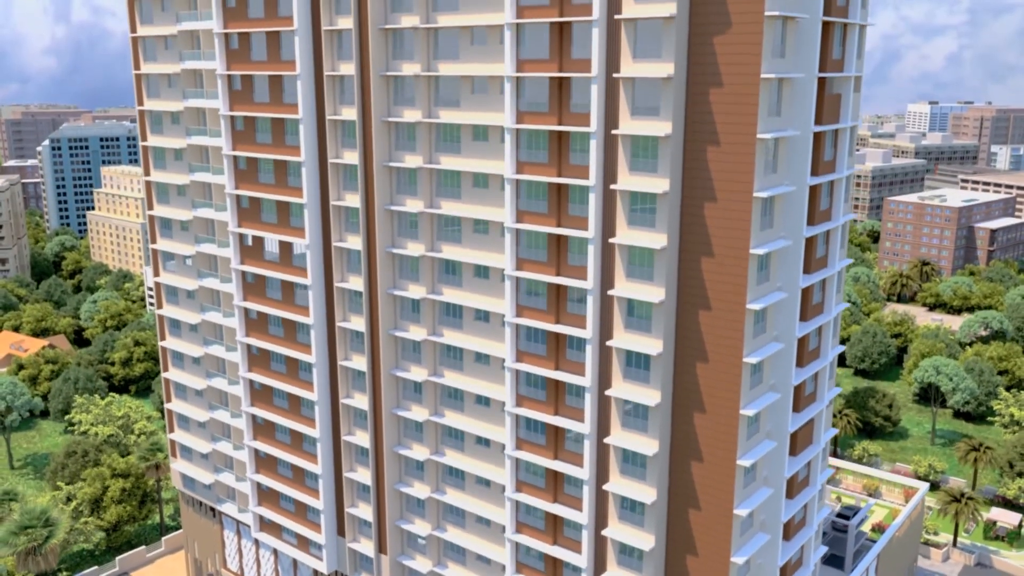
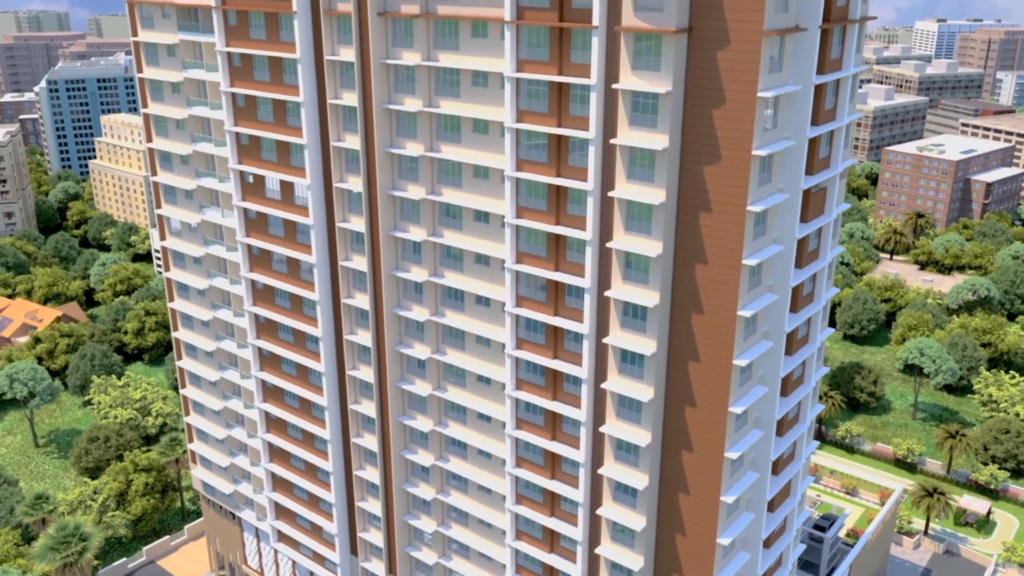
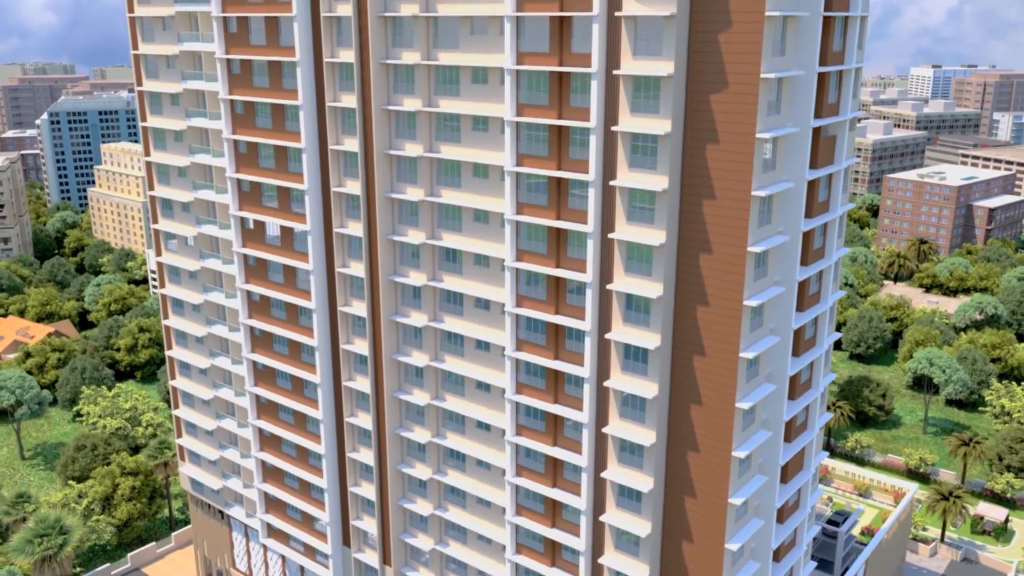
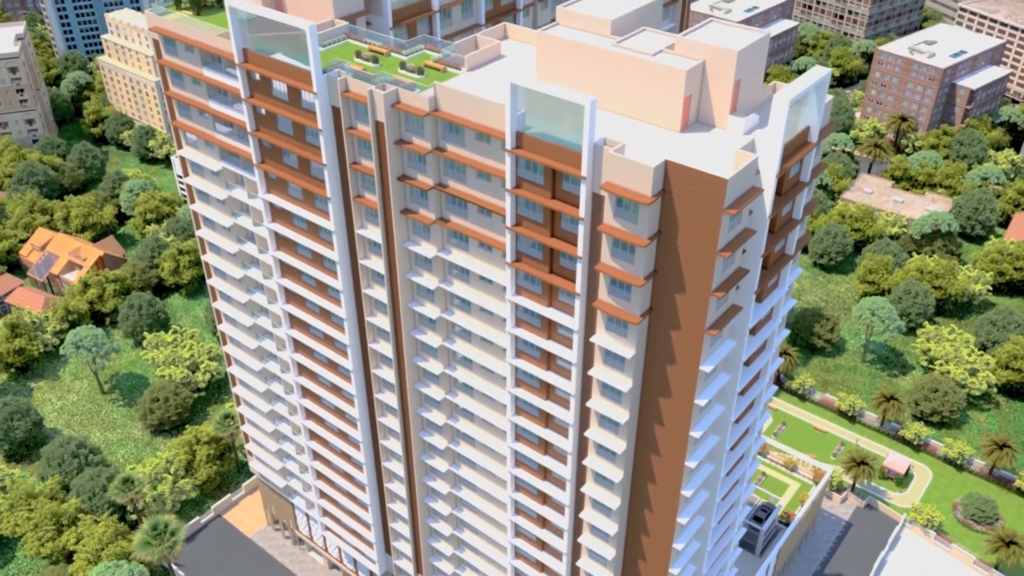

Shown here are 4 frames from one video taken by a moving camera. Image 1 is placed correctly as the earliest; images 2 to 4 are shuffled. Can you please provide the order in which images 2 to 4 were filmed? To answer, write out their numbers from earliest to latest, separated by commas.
3, 2, 4
